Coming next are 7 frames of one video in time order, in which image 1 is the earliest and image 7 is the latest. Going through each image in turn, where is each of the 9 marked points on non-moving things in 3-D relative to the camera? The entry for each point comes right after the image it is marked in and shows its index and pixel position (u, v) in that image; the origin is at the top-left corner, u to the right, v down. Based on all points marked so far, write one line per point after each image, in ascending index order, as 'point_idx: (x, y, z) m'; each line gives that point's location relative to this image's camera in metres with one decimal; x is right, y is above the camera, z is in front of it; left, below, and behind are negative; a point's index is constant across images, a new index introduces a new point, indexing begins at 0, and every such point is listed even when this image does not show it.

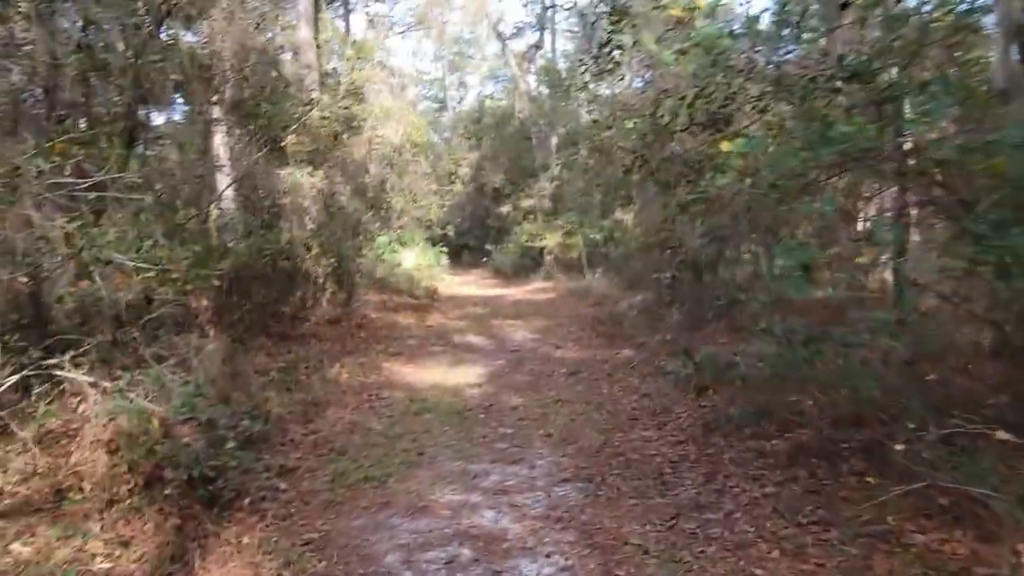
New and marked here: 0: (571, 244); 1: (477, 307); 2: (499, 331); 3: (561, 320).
0: (+1.4, +1.0, +17.6) m
1: (-0.7, -0.4, +14.2) m
2: (-0.2, -0.6, +10.6) m
3: (+0.8, -0.5, +11.5) m
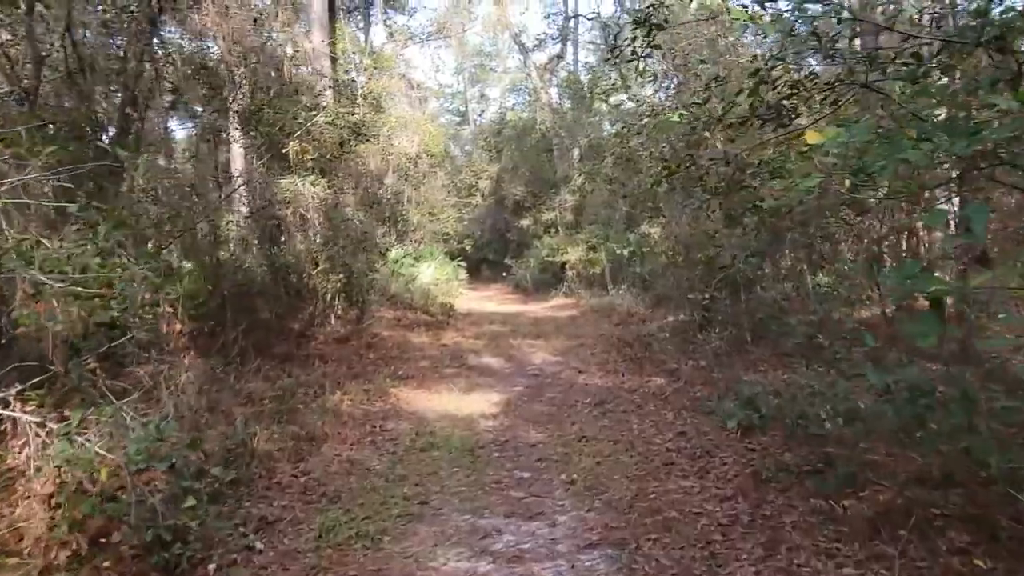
0: (+1.9, +0.7, +16.9) m
1: (-0.3, -0.7, +13.6) m
2: (0.0, -0.9, +10.0) m
3: (+1.0, -0.7, +10.7) m
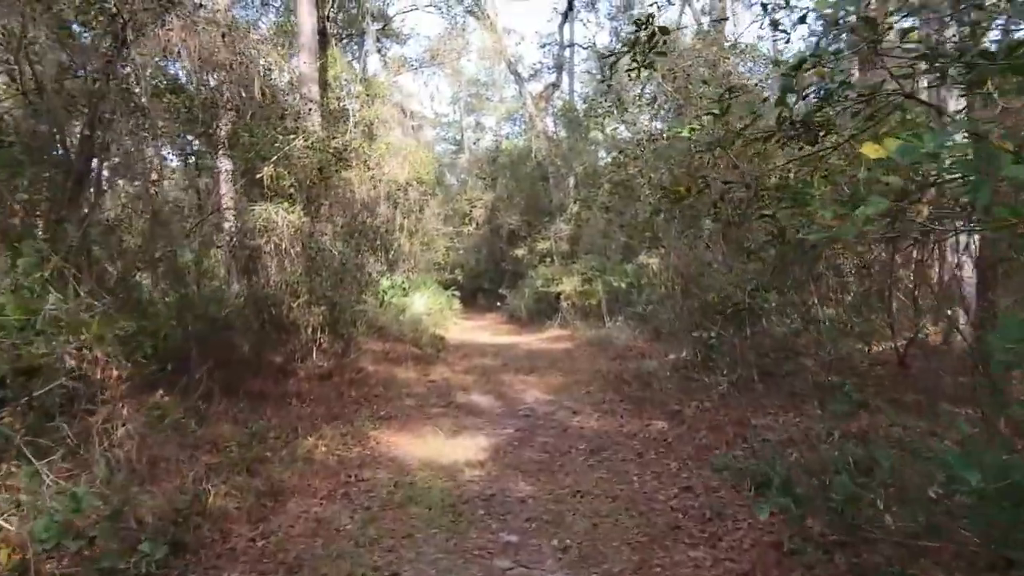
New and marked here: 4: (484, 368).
0: (+1.7, 0.0, +16.4) m
1: (-0.4, -1.2, +13.0) m
2: (-0.1, -1.3, +9.4) m
3: (+0.9, -1.2, +10.2) m
4: (-0.4, -1.3, +11.7) m
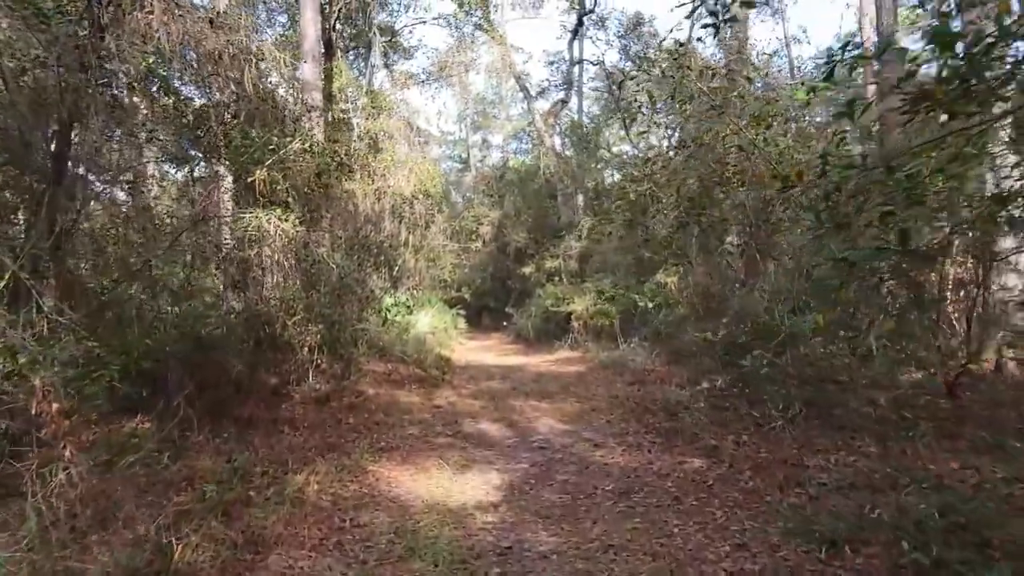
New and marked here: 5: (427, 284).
0: (+1.9, -0.5, +15.7) m
1: (-0.3, -1.5, +12.3) m
2: (+0.1, -1.5, +8.7) m
3: (+1.1, -1.5, +9.5) m
4: (-0.3, -1.5, +11.0) m
5: (-2.1, +0.1, +18.5) m
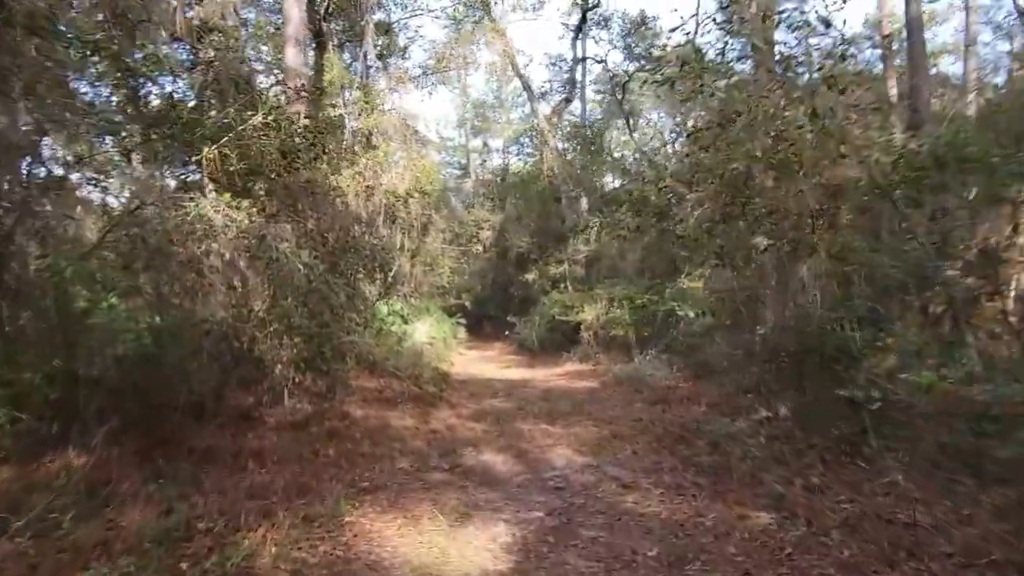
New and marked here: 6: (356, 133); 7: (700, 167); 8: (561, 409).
0: (+2.0, -0.6, +14.4) m
1: (-0.2, -1.7, +11.0) m
2: (+0.2, -1.6, +7.4) m
3: (+1.2, -1.5, +8.2) m
4: (-0.2, -1.6, +9.7) m
5: (-2.0, -0.1, +17.2) m
6: (-2.8, +2.8, +13.6) m
7: (+1.9, +1.2, +7.3) m
8: (+0.6, -1.6, +9.7) m
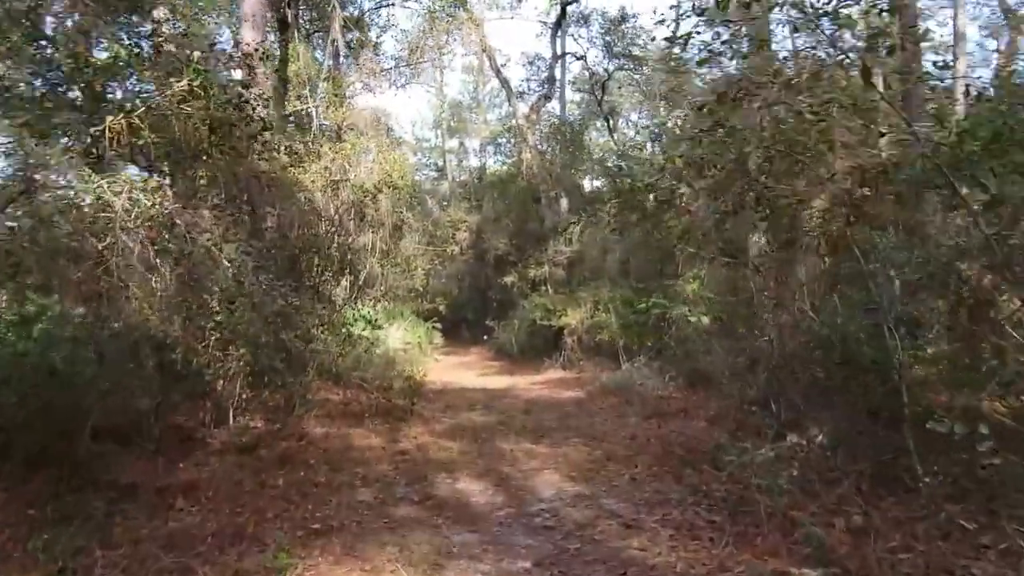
0: (+1.6, -0.6, +13.5) m
1: (-0.5, -1.7, +10.1) m
2: (0.0, -1.6, +6.5) m
3: (+0.9, -1.5, +7.3) m
4: (-0.5, -1.7, +8.8) m
5: (-2.5, -0.2, +16.2) m
6: (-3.2, +2.7, +12.6) m
7: (+1.7, +1.2, +6.5) m
8: (+0.4, -1.6, +8.8) m
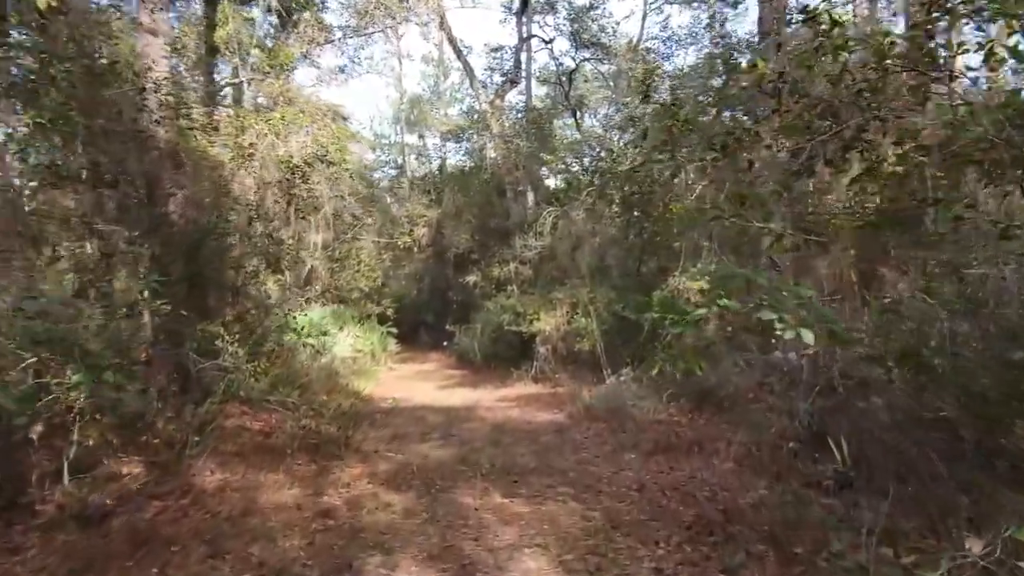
0: (+1.0, -0.6, +11.6) m
1: (-0.9, -1.7, +8.1) m
2: (-0.2, -1.6, +4.5) m
3: (+0.7, -1.5, +5.4) m
4: (-0.8, -1.6, +6.8) m
5: (-3.2, -0.2, +14.1) m
6: (-3.7, +2.7, +10.4) m
7: (+1.5, +1.2, +4.6) m
8: (+0.1, -1.6, +6.8) m
